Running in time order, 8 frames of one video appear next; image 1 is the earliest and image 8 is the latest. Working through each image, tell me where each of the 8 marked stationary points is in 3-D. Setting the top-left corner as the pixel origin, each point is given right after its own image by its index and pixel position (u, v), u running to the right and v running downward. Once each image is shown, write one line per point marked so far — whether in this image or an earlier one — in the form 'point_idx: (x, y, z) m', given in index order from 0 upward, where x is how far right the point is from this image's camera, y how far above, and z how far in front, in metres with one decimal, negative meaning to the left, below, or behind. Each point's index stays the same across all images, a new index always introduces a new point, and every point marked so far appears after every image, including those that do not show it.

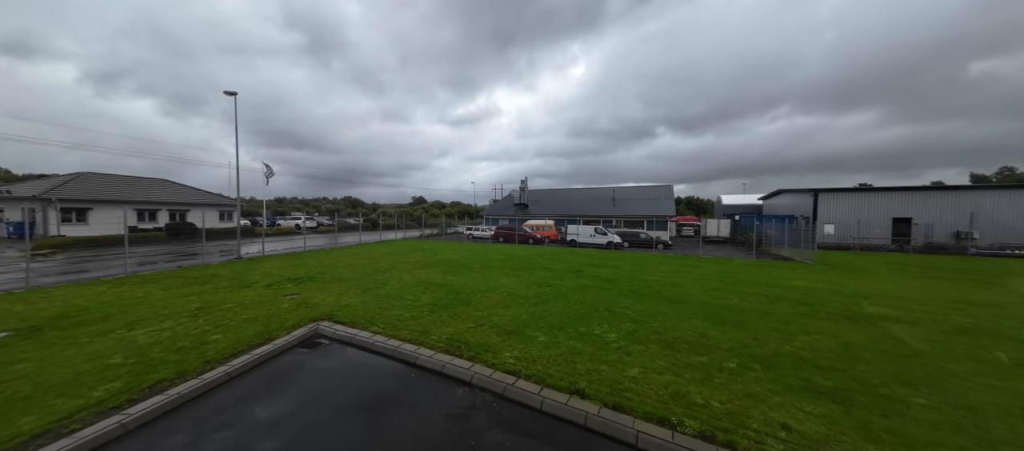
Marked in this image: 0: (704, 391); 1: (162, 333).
0: (+2.0, -1.8, +2.9) m
1: (-5.4, -1.7, +4.2) m
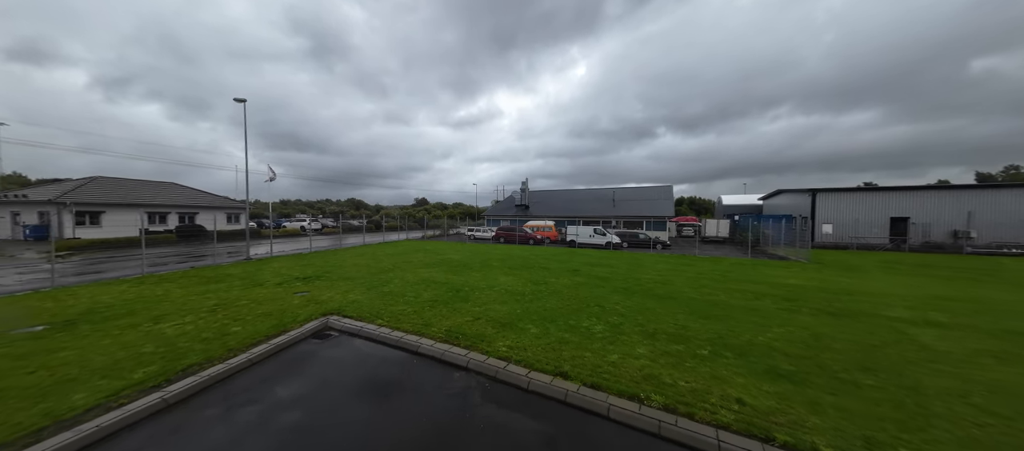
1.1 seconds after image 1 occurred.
0: (+1.9, -1.8, +3.3) m
1: (-5.5, -1.7, +4.6) m
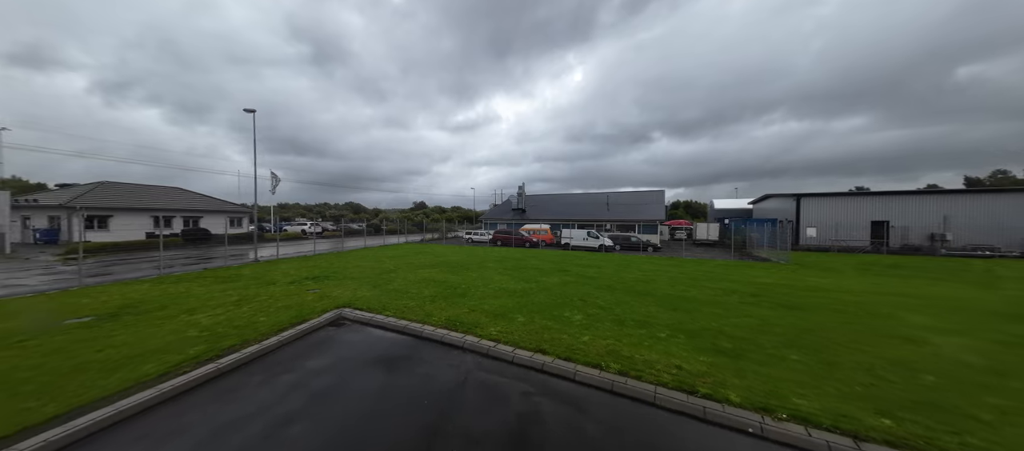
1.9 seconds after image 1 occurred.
0: (+1.8, -1.8, +4.0) m
1: (-5.6, -1.8, +5.2) m
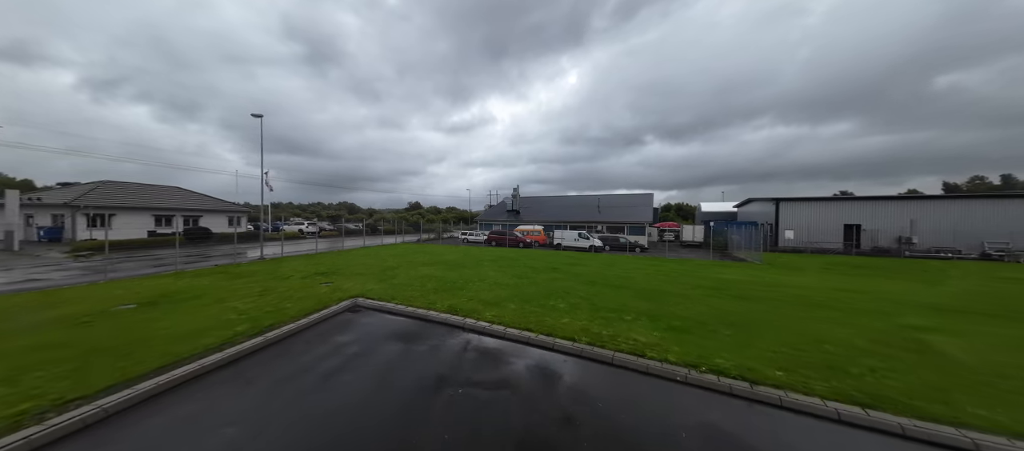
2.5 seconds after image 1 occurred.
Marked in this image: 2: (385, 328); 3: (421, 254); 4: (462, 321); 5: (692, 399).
0: (+1.6, -1.9, +4.9) m
1: (-5.8, -1.7, +6.0) m
2: (-2.4, -1.9, +5.1) m
3: (-5.2, -1.6, +15.5) m
4: (-1.0, -1.9, +5.3) m
5: (+2.2, -2.1, +3.2) m
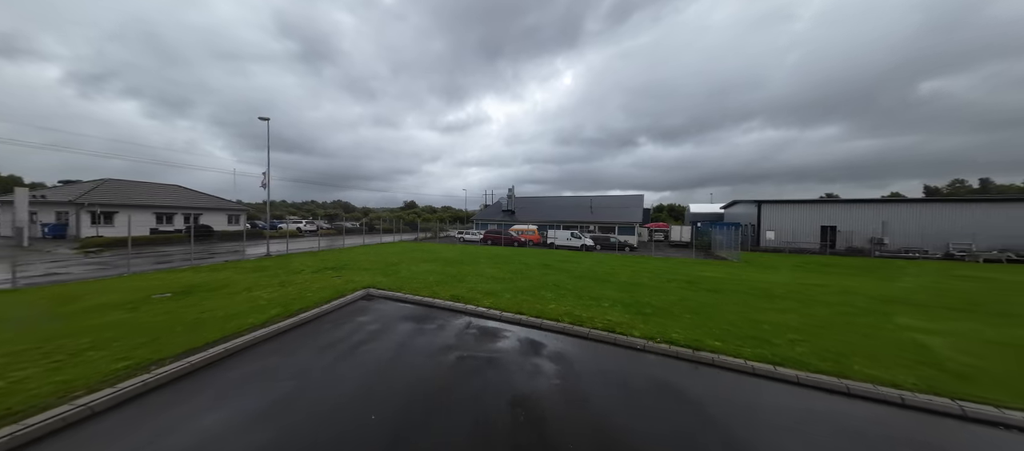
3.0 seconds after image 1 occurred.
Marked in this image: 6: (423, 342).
0: (+1.5, -1.8, +5.8) m
1: (-6.0, -1.7, +6.8) m
2: (-2.5, -1.9, +5.9) m
3: (-5.5, -1.6, +16.3) m
4: (-1.1, -1.8, +6.1) m
5: (+2.1, -2.1, +4.1) m
6: (-1.5, -2.0, +4.6) m
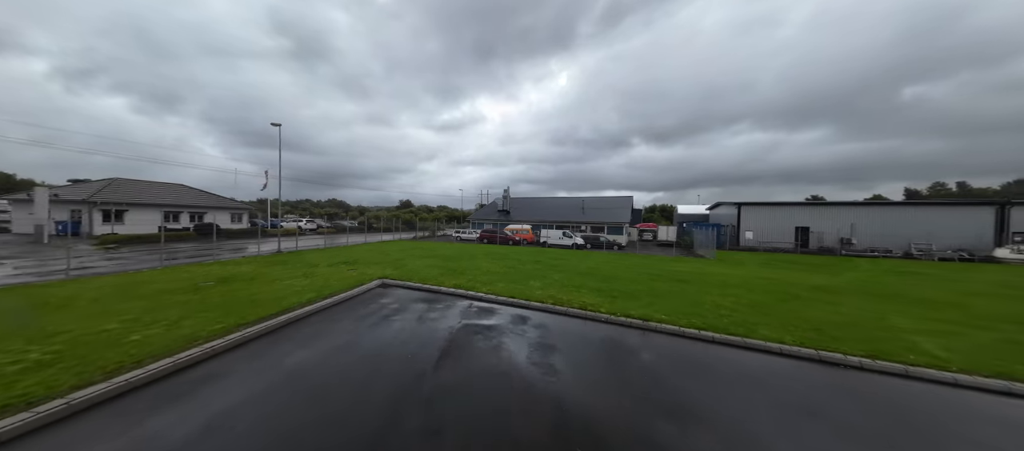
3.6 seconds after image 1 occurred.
0: (+1.3, -1.8, +7.1) m
1: (-6.1, -1.7, +8.0) m
2: (-2.7, -1.9, +7.1) m
3: (-5.9, -1.5, +17.5) m
4: (-1.3, -1.8, +7.4) m
5: (+1.9, -2.1, +5.4) m
6: (-1.7, -2.0, +5.9) m
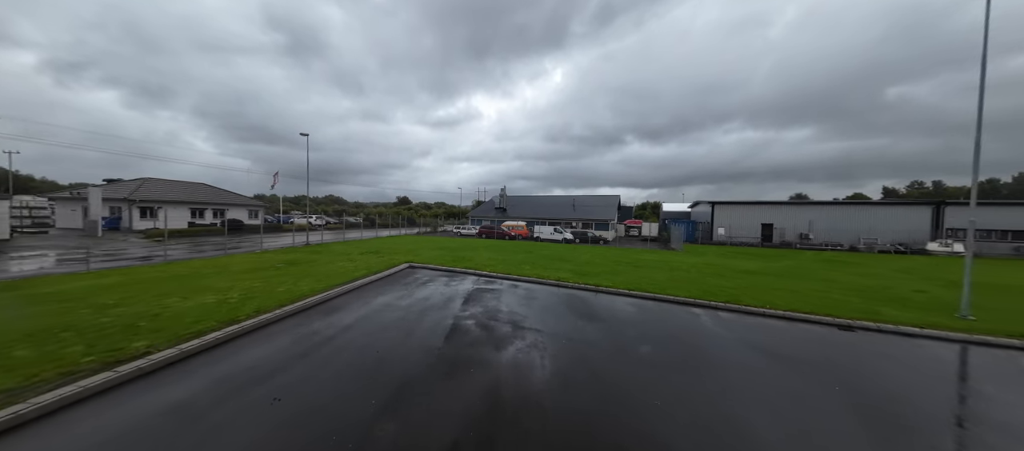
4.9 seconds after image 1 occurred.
0: (+1.2, -1.7, +9.8) m
1: (-6.3, -1.5, +10.5) m
2: (-2.8, -1.8, +9.7) m
3: (-6.2, -1.3, +20.0) m
4: (-1.4, -1.7, +10.0) m
5: (+1.8, -2.0, +8.1) m
6: (-1.8, -1.9, +8.5) m
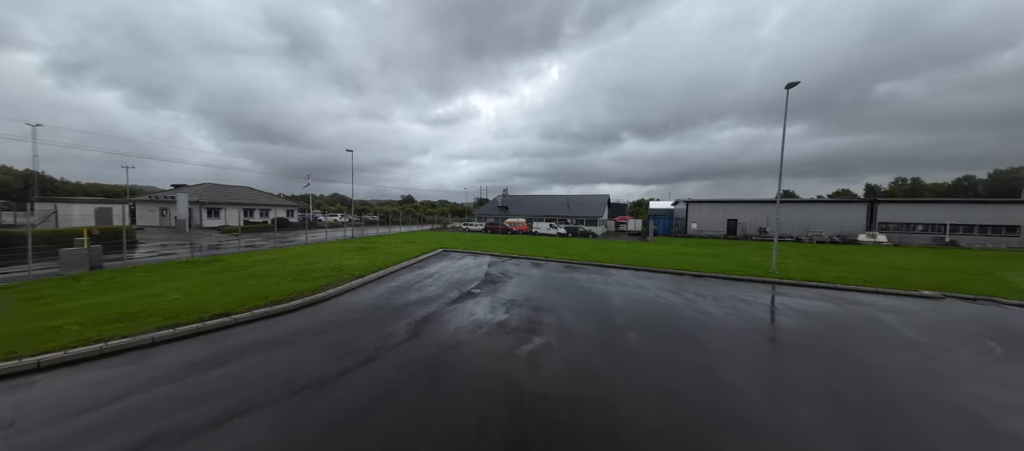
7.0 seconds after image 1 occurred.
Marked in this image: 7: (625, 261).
0: (+1.3, -1.5, +14.6) m
1: (-6.2, -1.3, +15.2) m
2: (-2.7, -1.6, +14.5) m
3: (-6.1, -1.0, +24.7) m
4: (-1.3, -1.5, +14.8) m
5: (+2.0, -1.8, +12.9) m
6: (-1.7, -1.7, +13.3) m
7: (+6.2, -1.8, +15.2) m
